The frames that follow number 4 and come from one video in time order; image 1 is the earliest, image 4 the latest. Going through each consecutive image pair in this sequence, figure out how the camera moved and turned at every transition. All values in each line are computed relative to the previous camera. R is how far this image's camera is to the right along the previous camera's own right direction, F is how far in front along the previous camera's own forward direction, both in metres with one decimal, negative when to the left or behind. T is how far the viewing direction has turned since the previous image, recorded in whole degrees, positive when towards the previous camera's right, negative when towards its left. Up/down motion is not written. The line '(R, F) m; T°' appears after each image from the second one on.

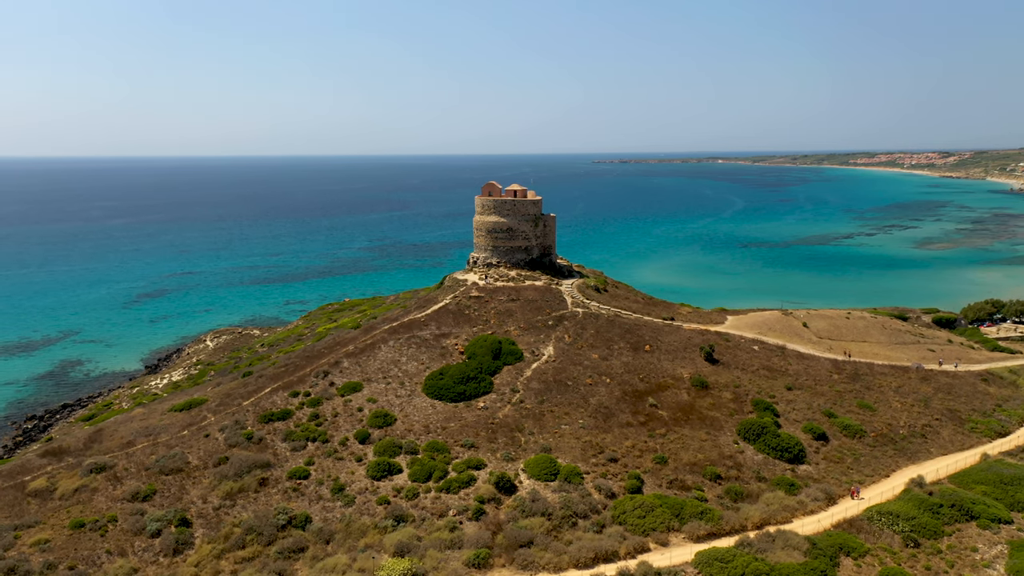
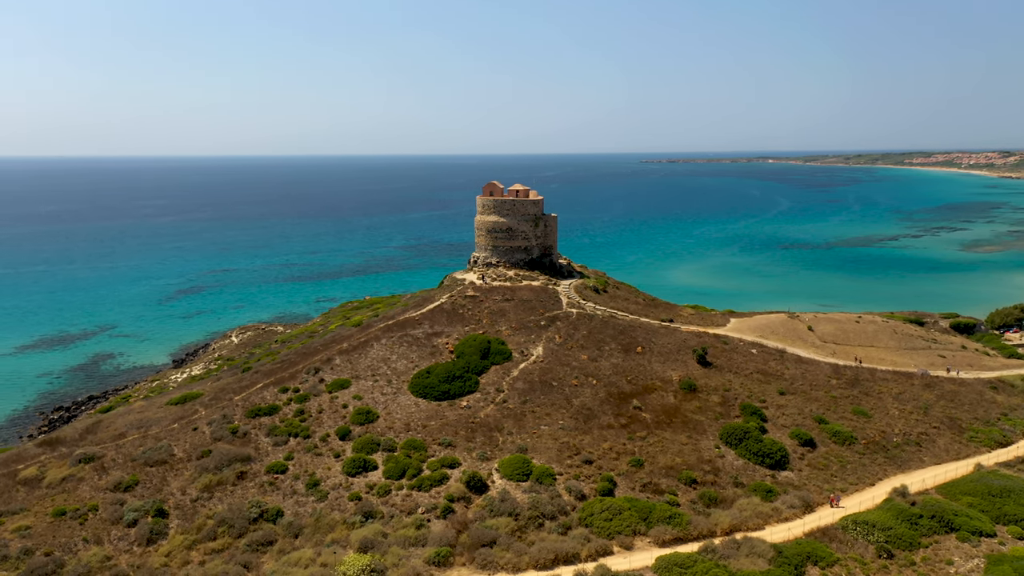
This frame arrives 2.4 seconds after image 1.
(+2.1, +0.1) m; -2°
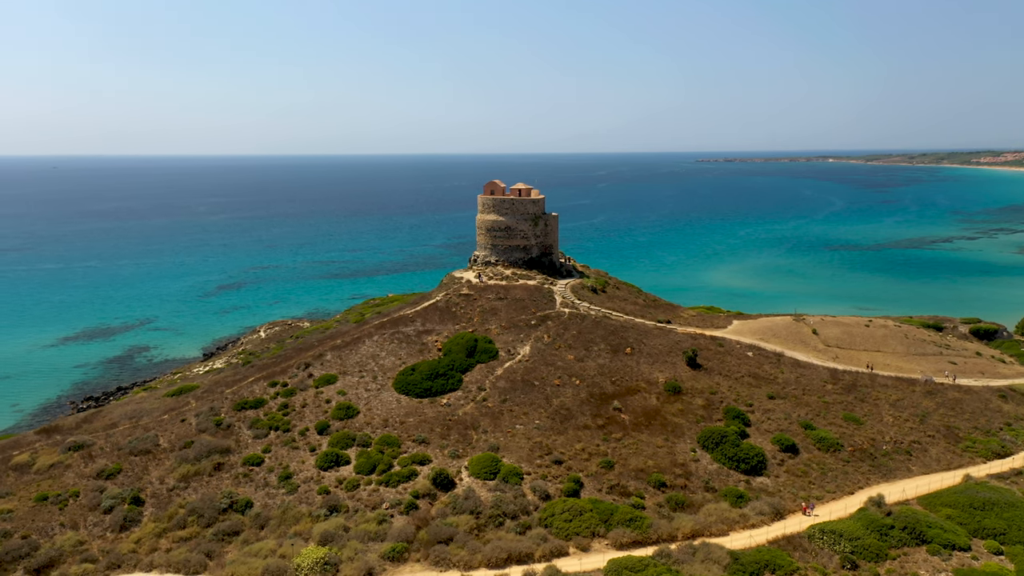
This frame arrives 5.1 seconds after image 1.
(+2.4, +0.1) m; -3°
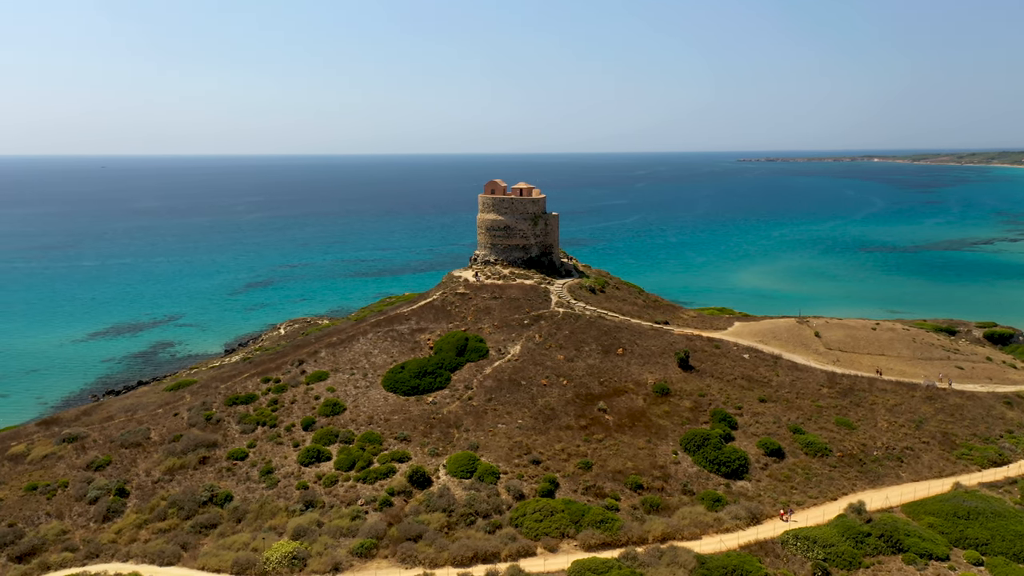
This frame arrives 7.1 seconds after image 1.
(+1.7, 0.0) m; -2°
